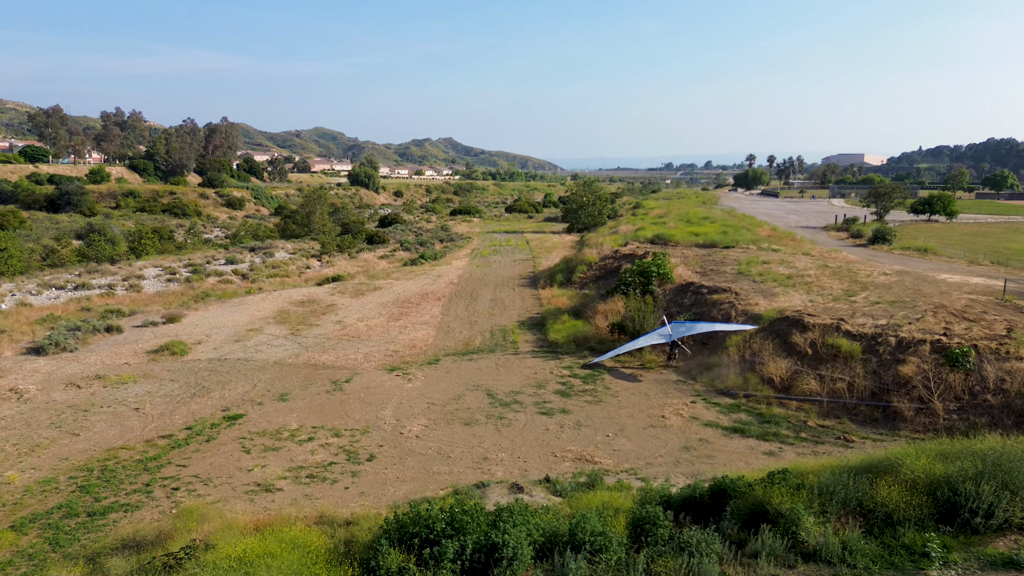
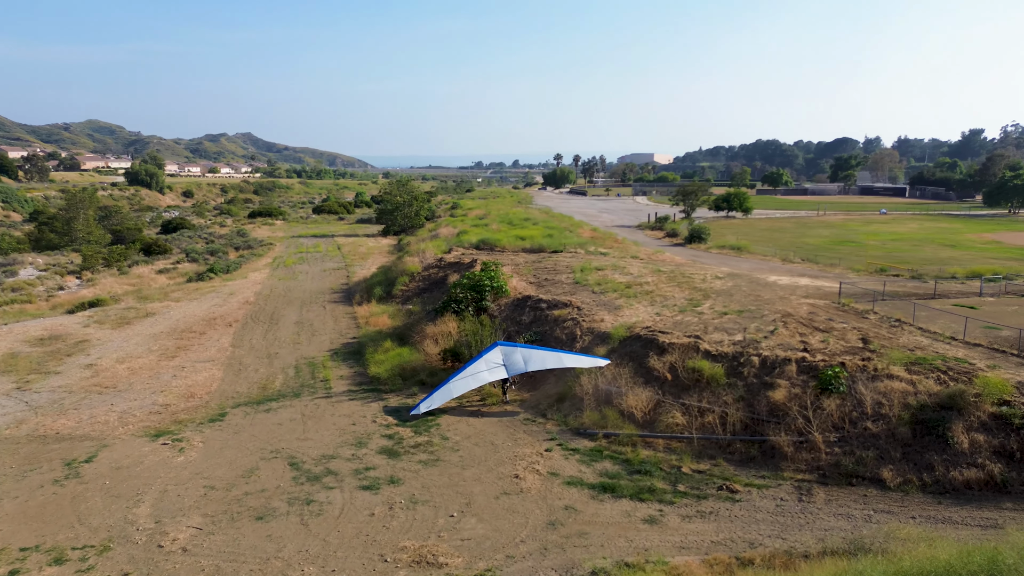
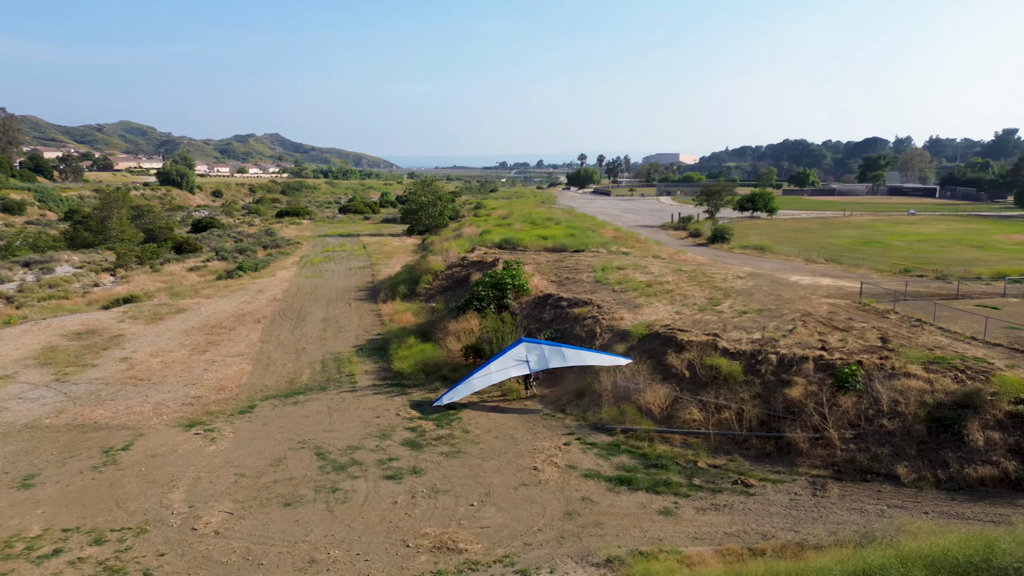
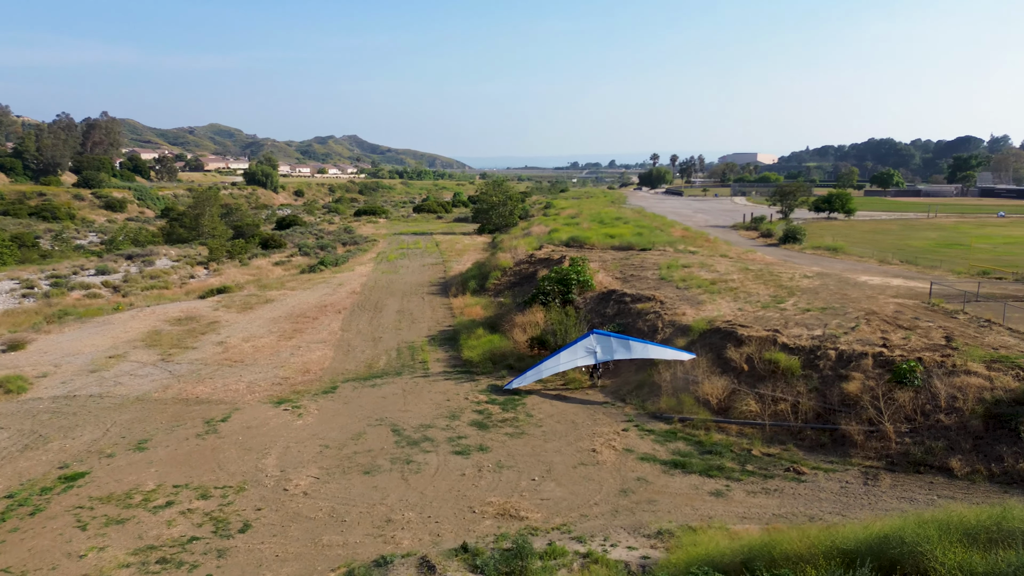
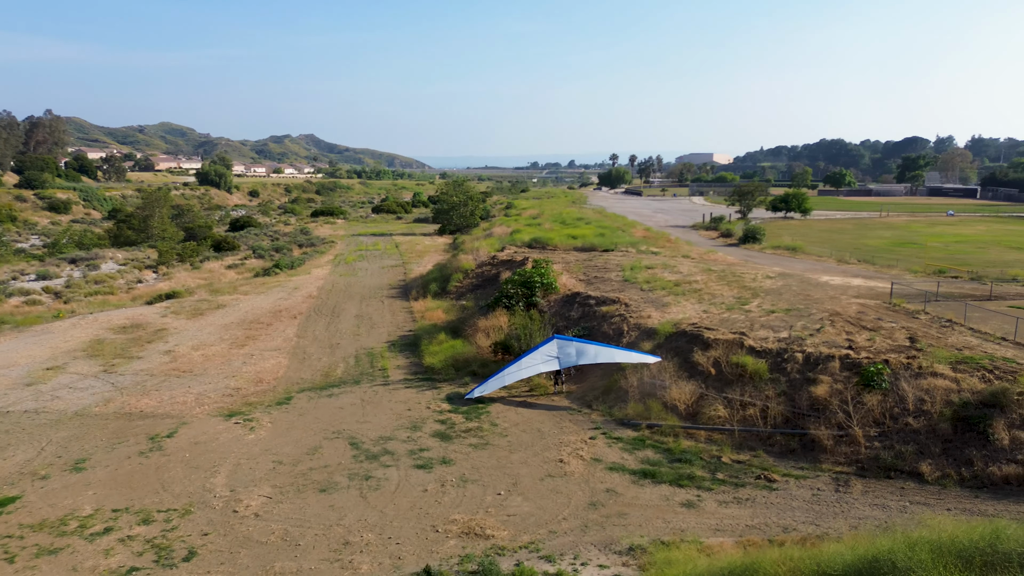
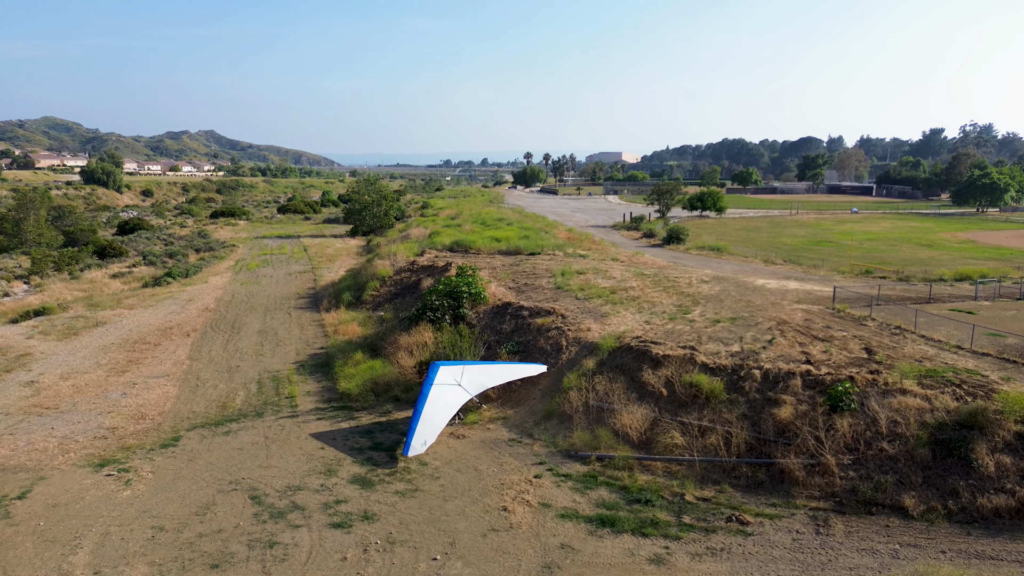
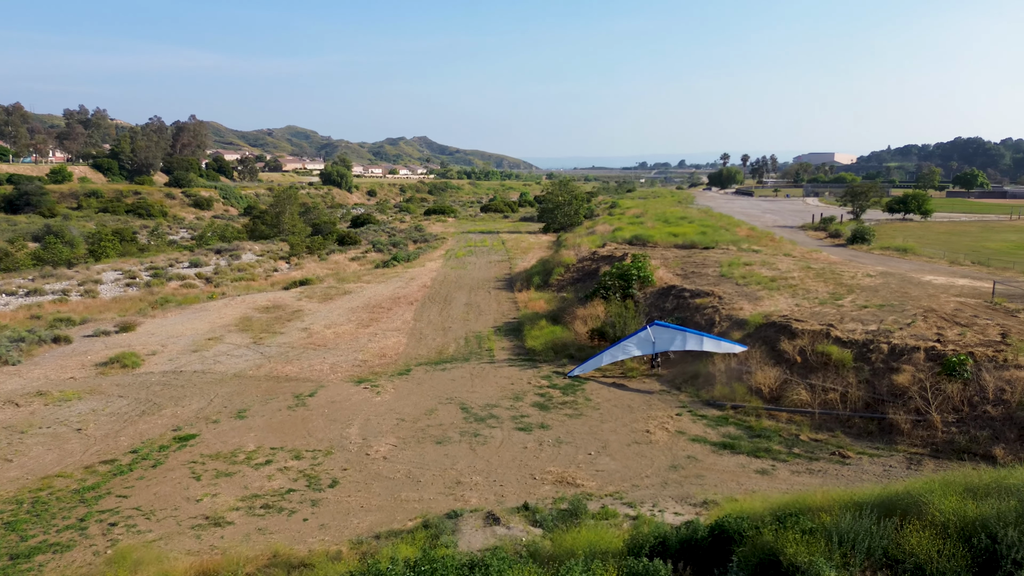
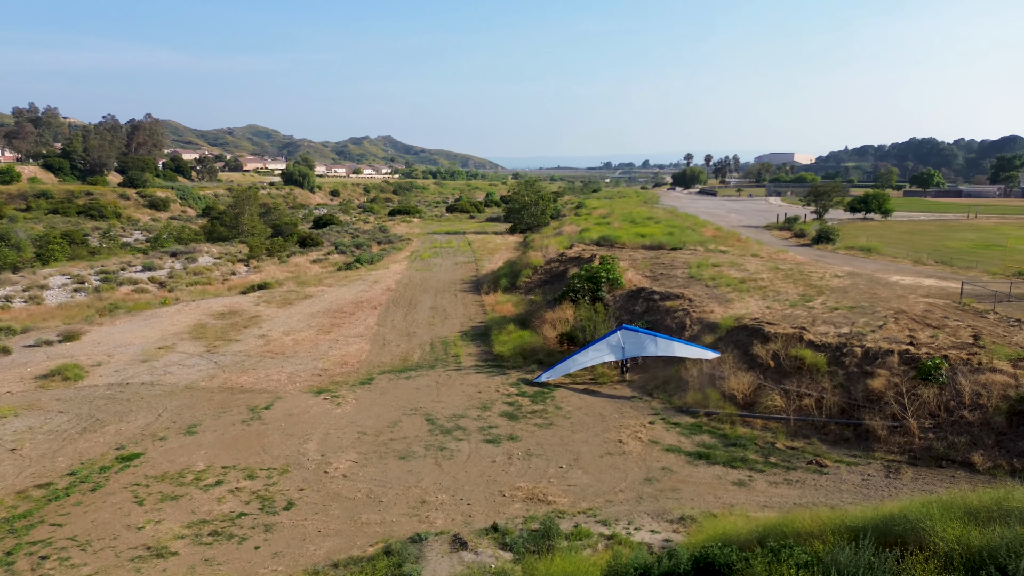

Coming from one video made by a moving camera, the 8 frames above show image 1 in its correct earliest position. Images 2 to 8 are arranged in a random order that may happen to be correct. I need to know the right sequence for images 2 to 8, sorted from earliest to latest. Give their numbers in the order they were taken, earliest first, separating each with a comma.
7, 8, 4, 5, 3, 2, 6
